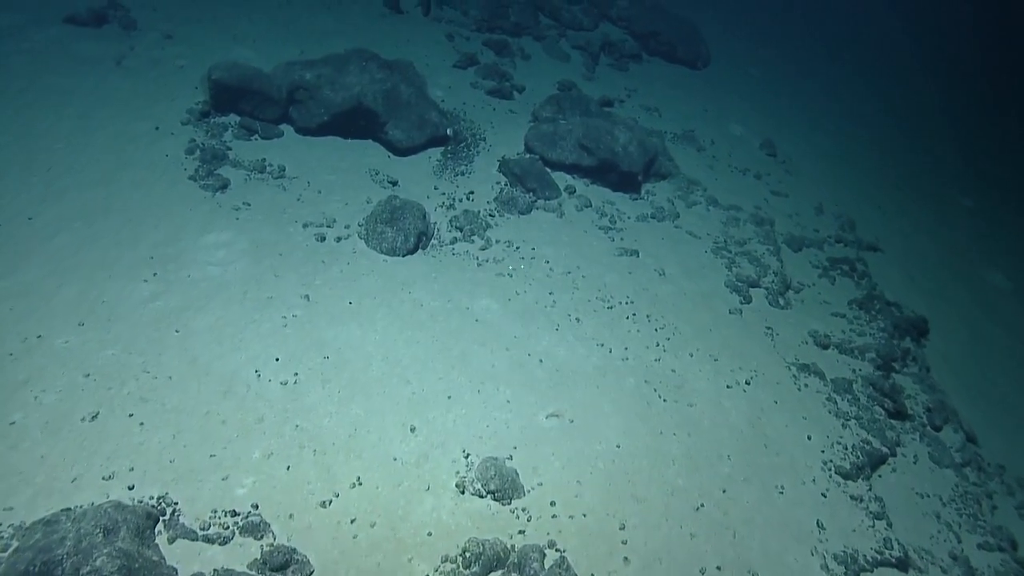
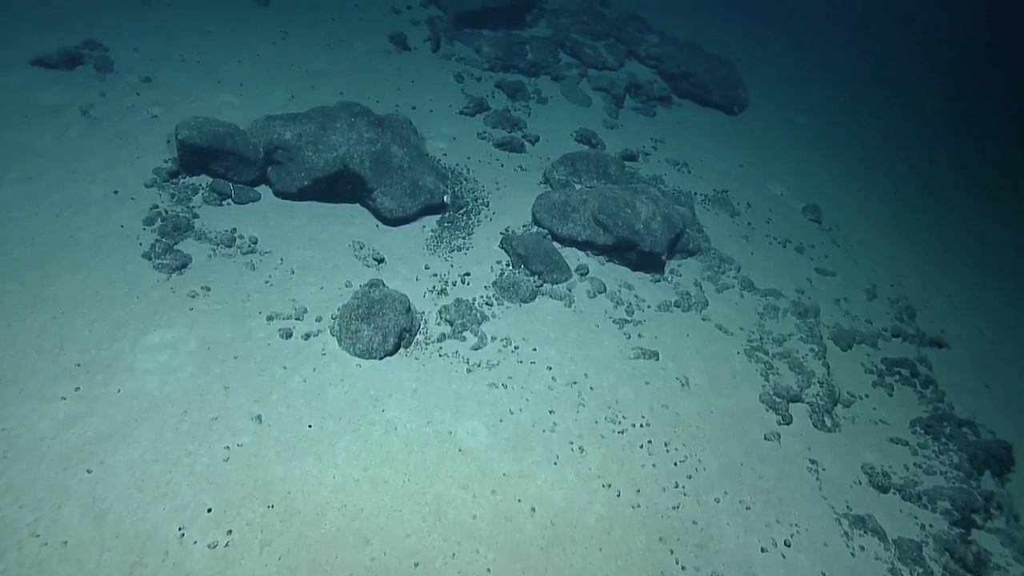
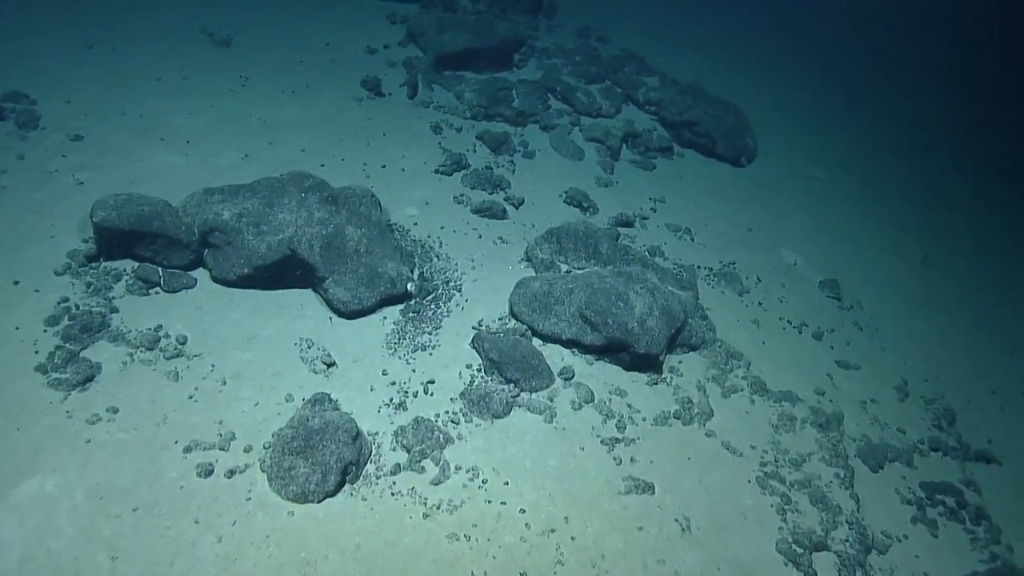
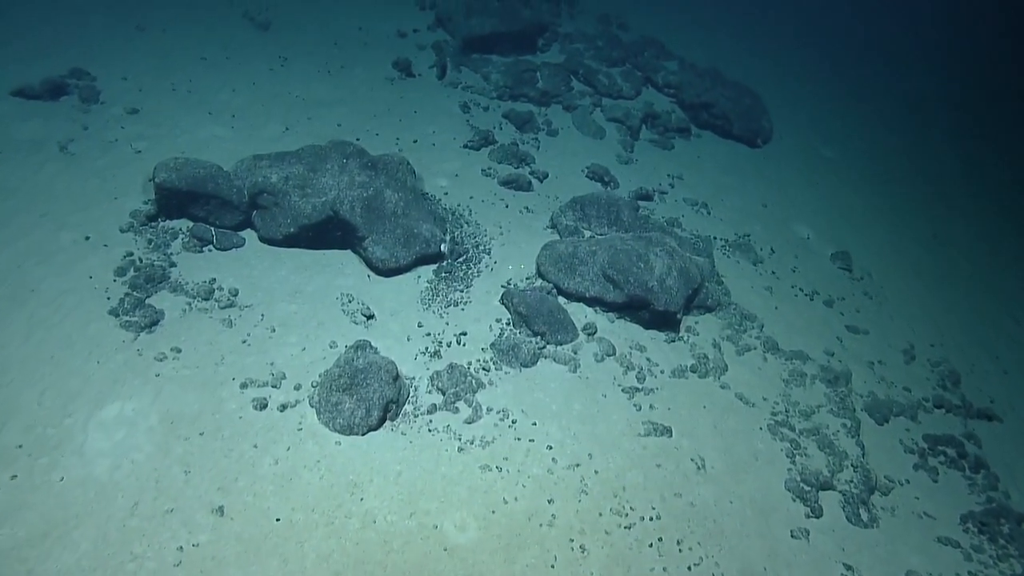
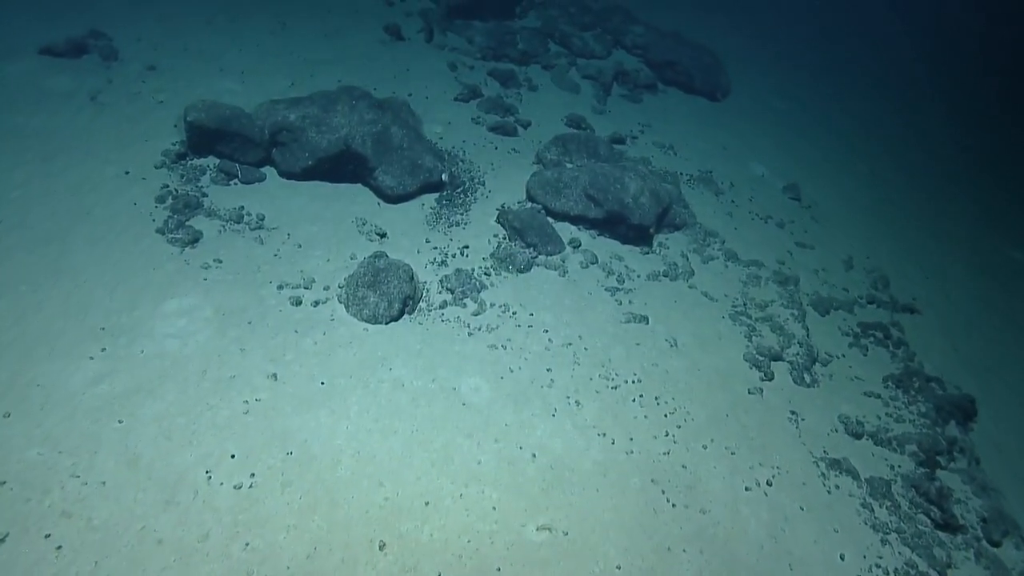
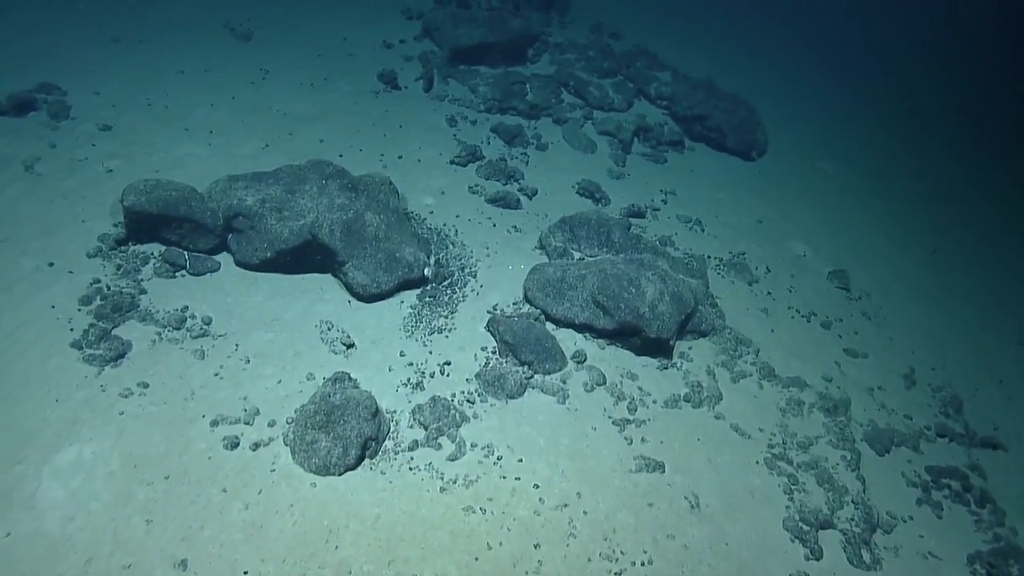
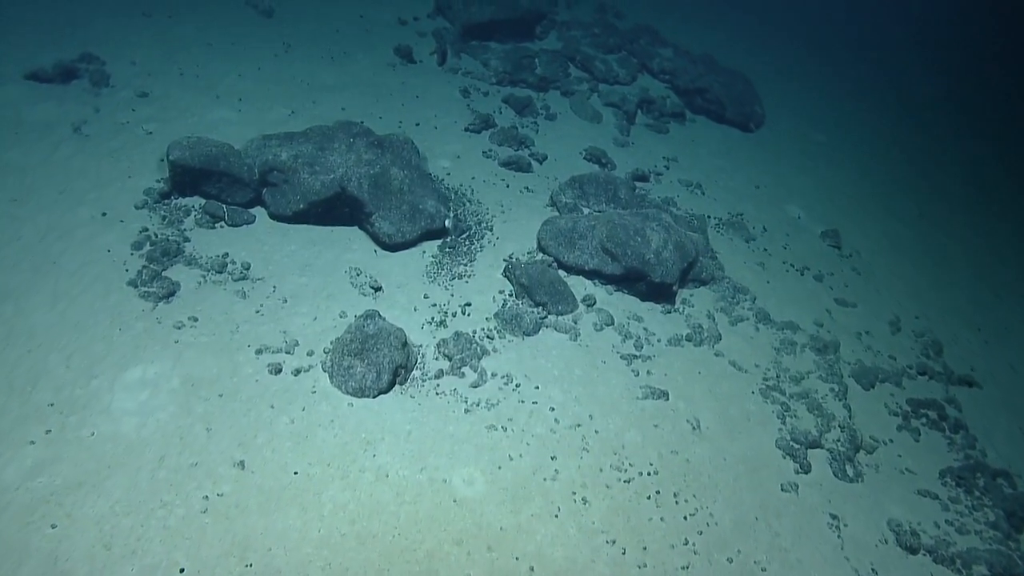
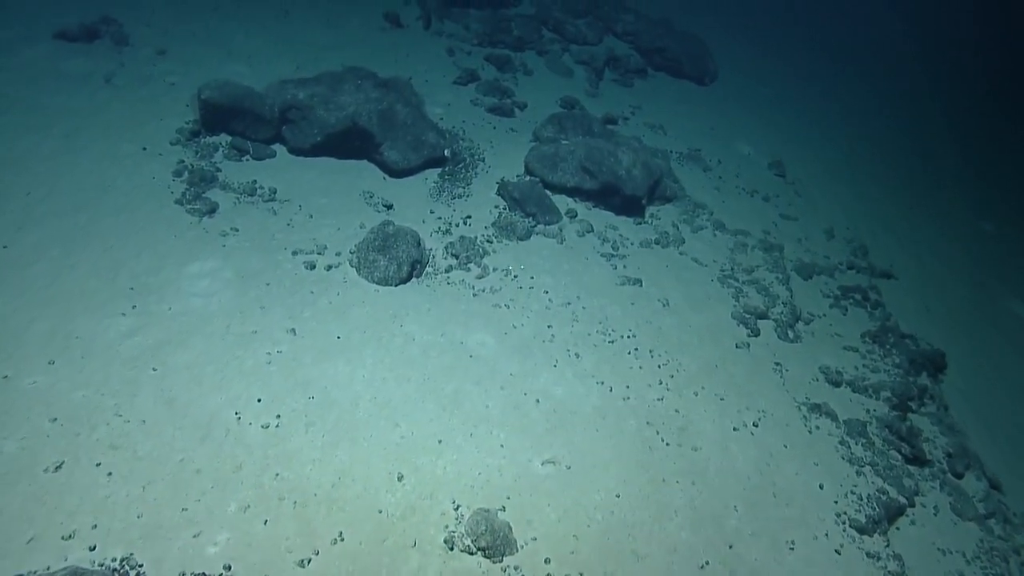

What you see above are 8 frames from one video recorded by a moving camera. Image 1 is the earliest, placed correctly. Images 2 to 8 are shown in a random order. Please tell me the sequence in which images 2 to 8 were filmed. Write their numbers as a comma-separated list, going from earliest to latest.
8, 5, 2, 7, 4, 6, 3
